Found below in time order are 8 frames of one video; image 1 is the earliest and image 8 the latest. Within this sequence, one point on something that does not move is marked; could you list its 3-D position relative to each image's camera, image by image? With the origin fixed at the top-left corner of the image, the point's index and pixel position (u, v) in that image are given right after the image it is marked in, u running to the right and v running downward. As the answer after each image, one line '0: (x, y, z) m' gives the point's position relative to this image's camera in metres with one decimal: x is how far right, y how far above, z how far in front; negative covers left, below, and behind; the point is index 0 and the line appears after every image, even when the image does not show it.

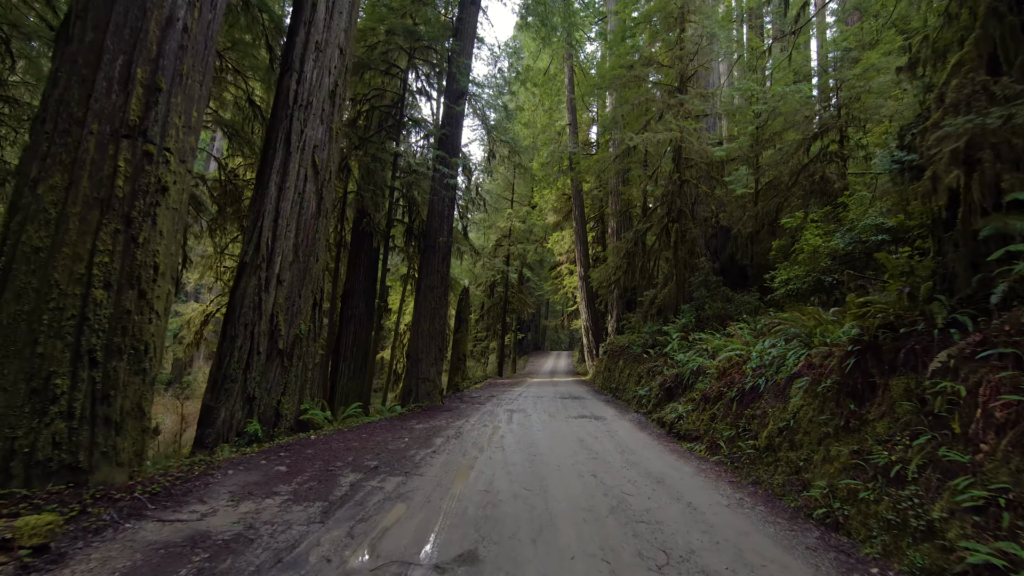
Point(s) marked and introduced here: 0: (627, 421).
0: (+1.9, -2.2, +7.2) m
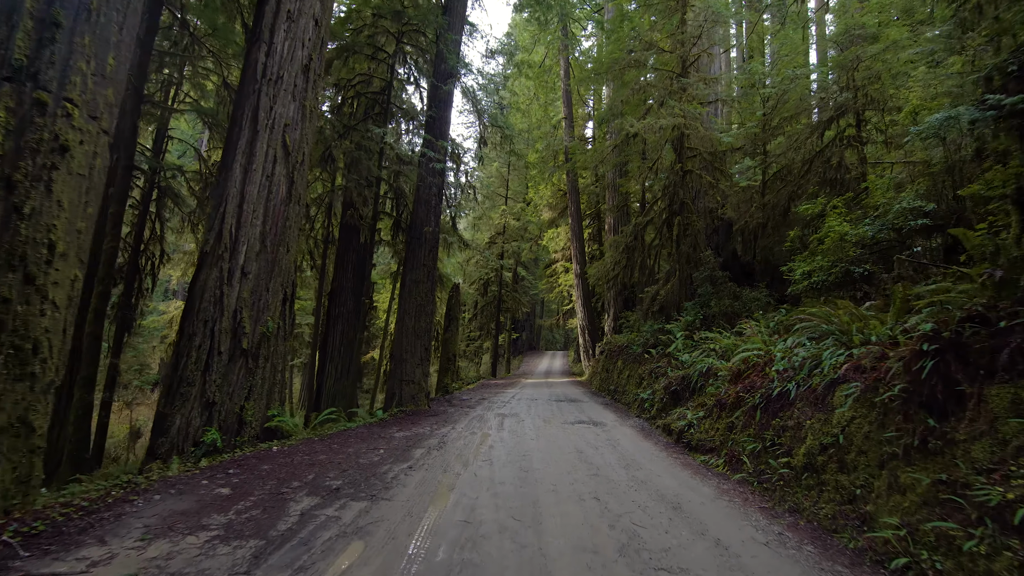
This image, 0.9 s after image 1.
0: (+1.8, -2.1, +6.5) m
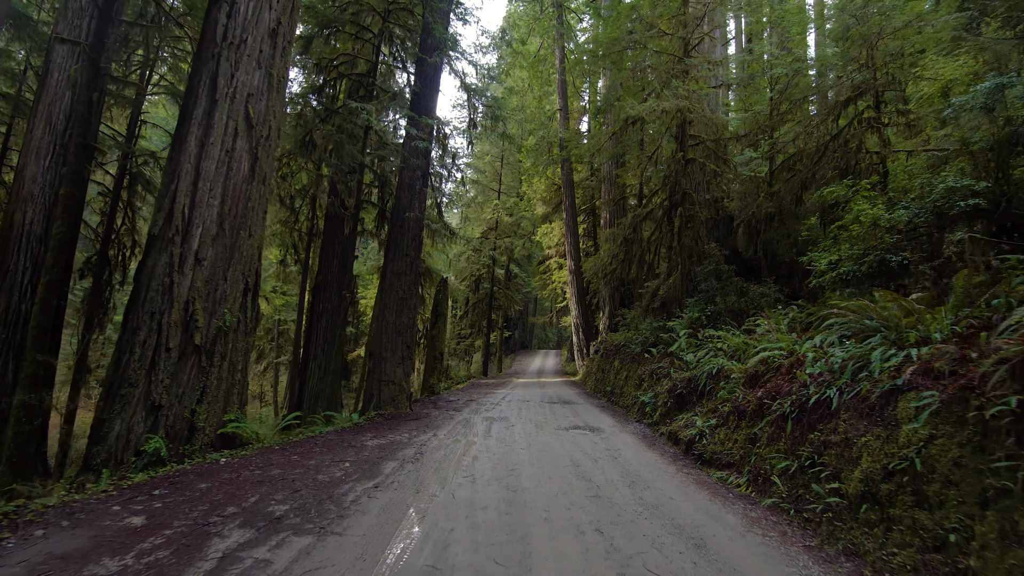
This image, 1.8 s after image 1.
0: (+1.6, -2.0, +5.9) m
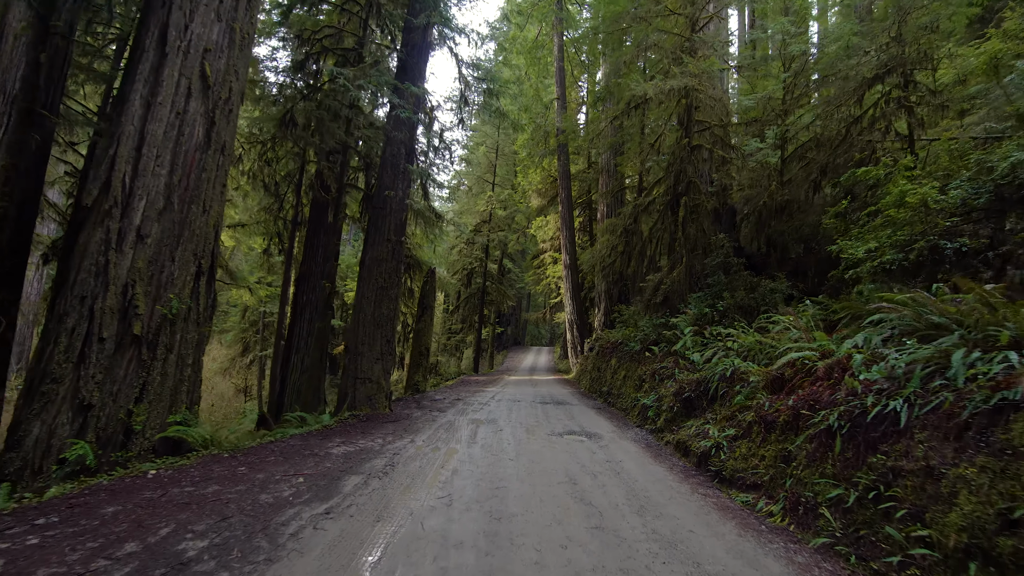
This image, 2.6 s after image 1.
0: (+1.4, -1.9, +5.3) m
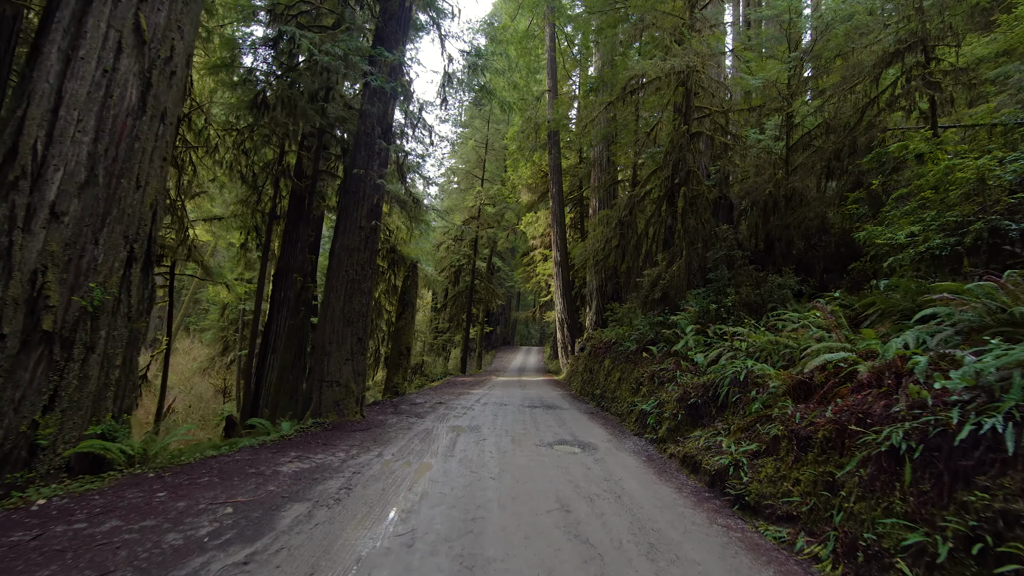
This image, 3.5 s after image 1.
0: (+1.3, -1.8, +4.7) m
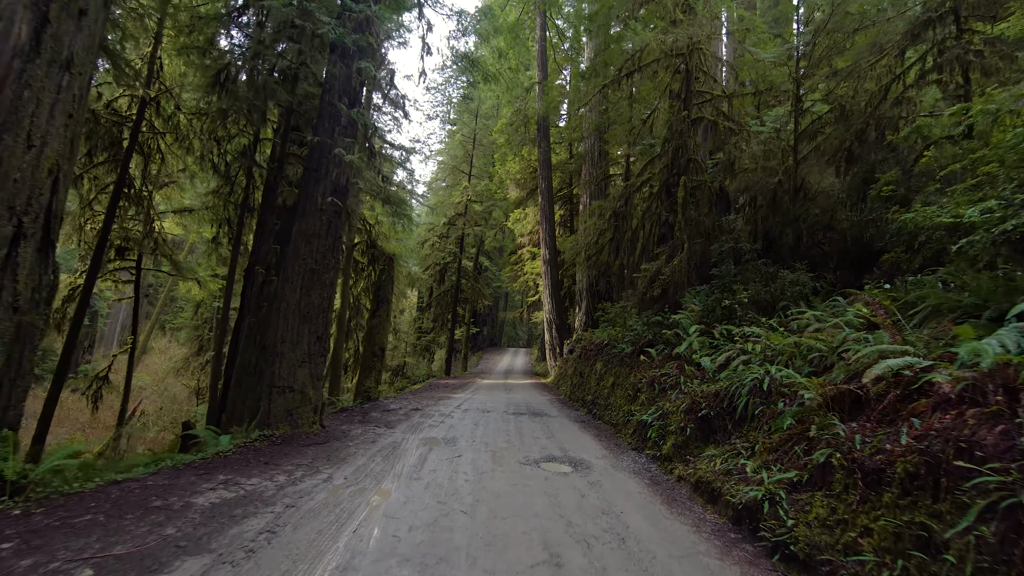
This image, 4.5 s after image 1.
0: (+1.1, -1.7, +3.9) m
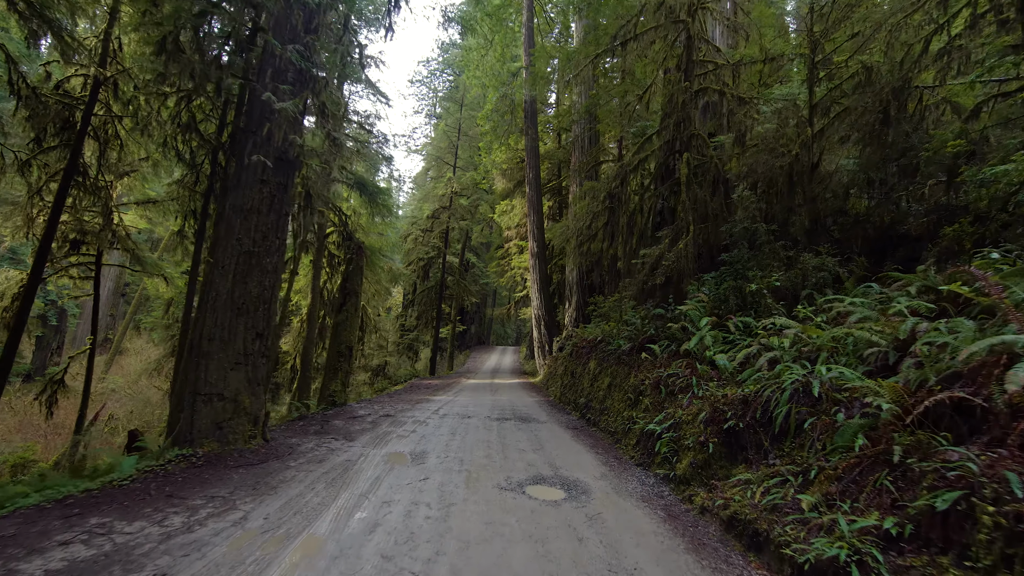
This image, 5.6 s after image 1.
0: (+0.9, -1.6, +3.1) m
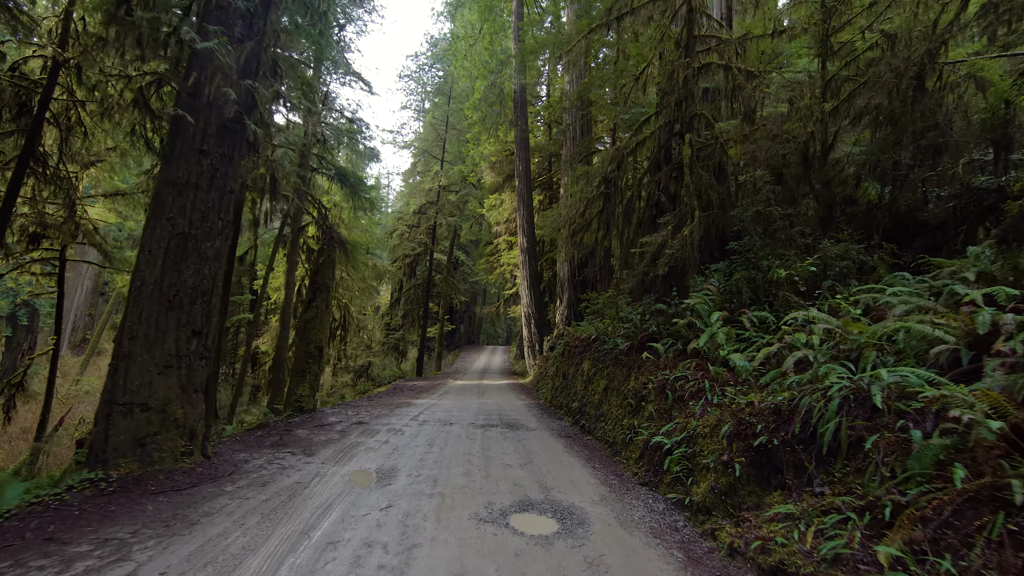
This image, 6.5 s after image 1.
0: (+0.8, -1.5, +2.4) m
